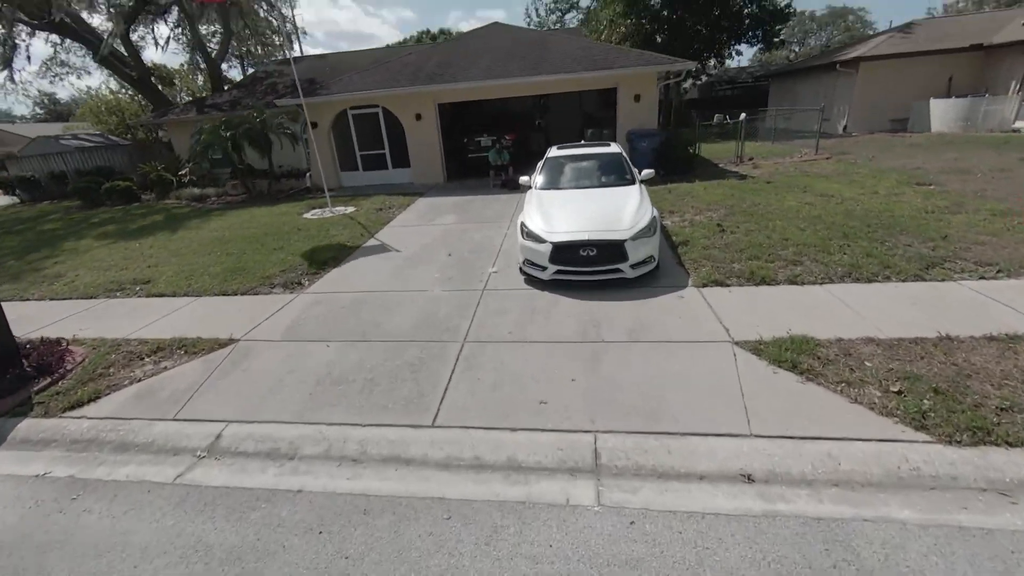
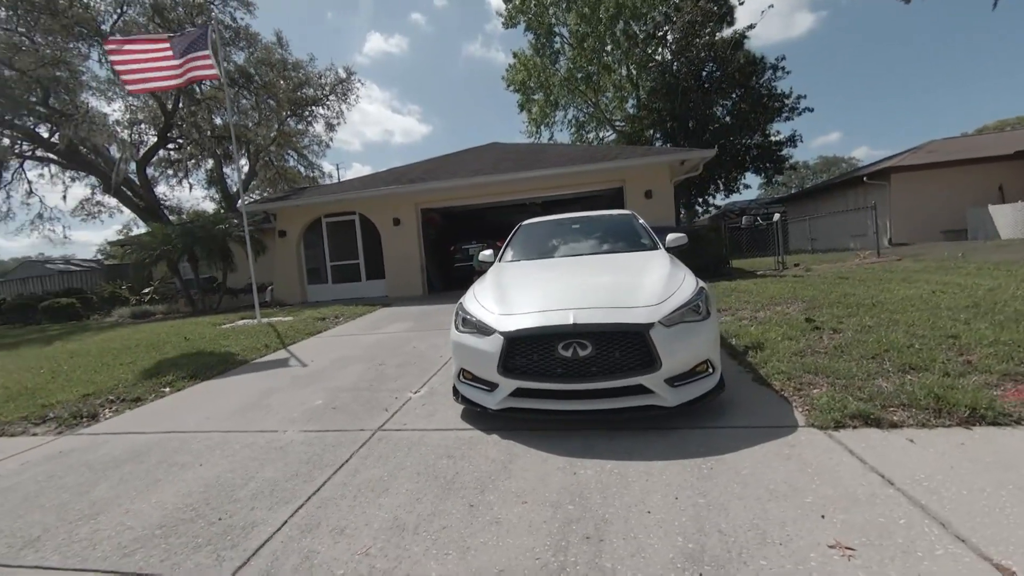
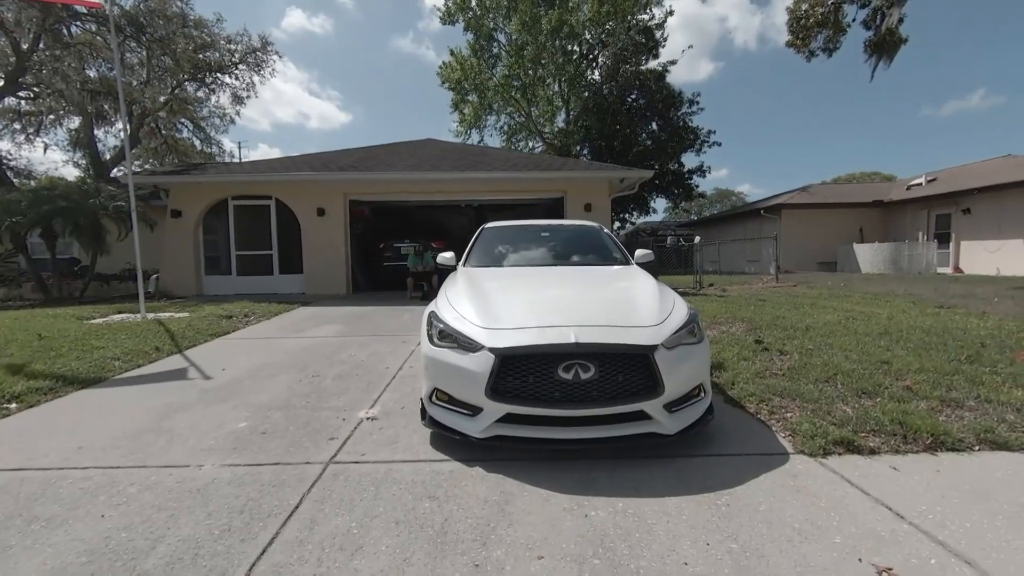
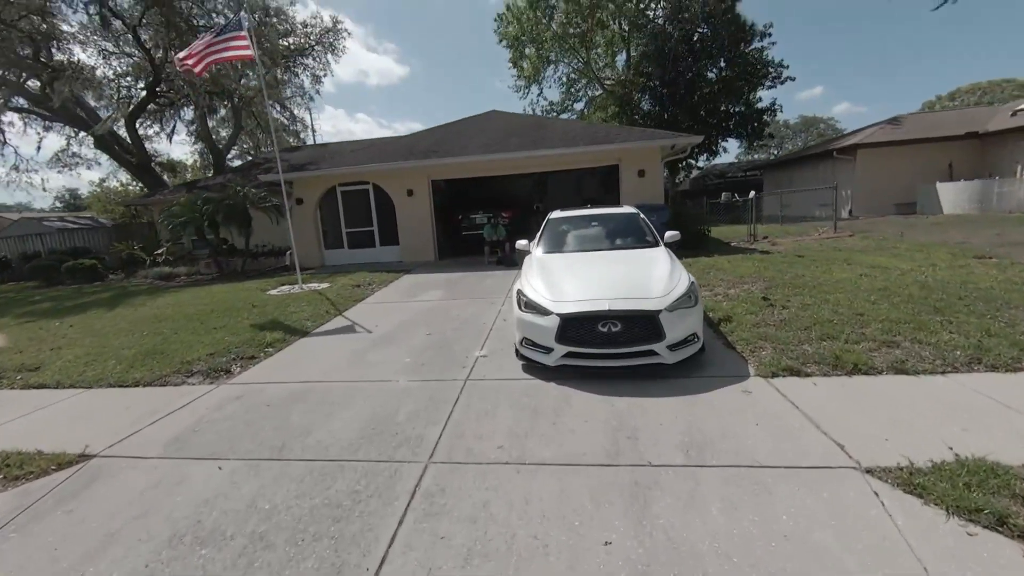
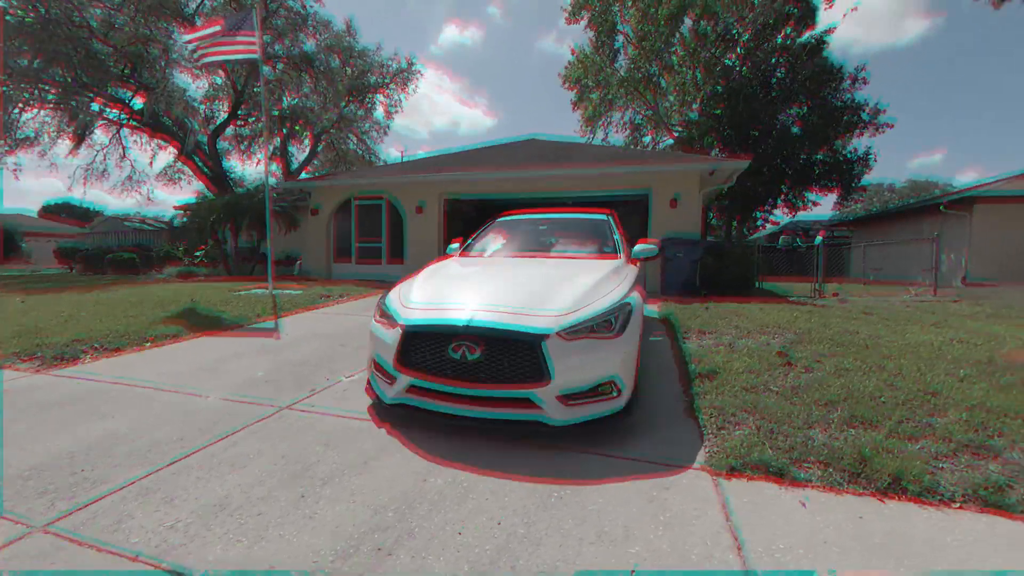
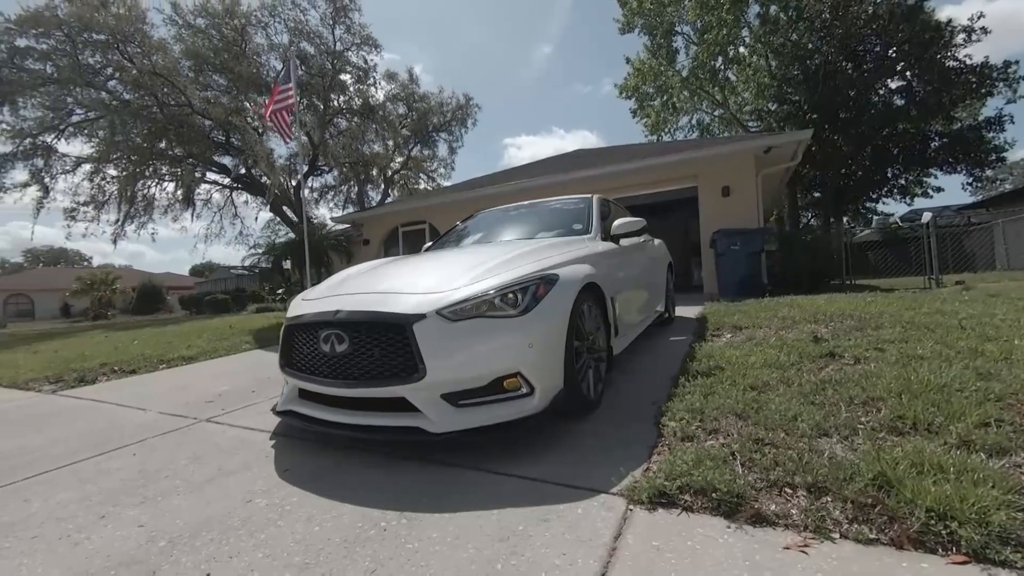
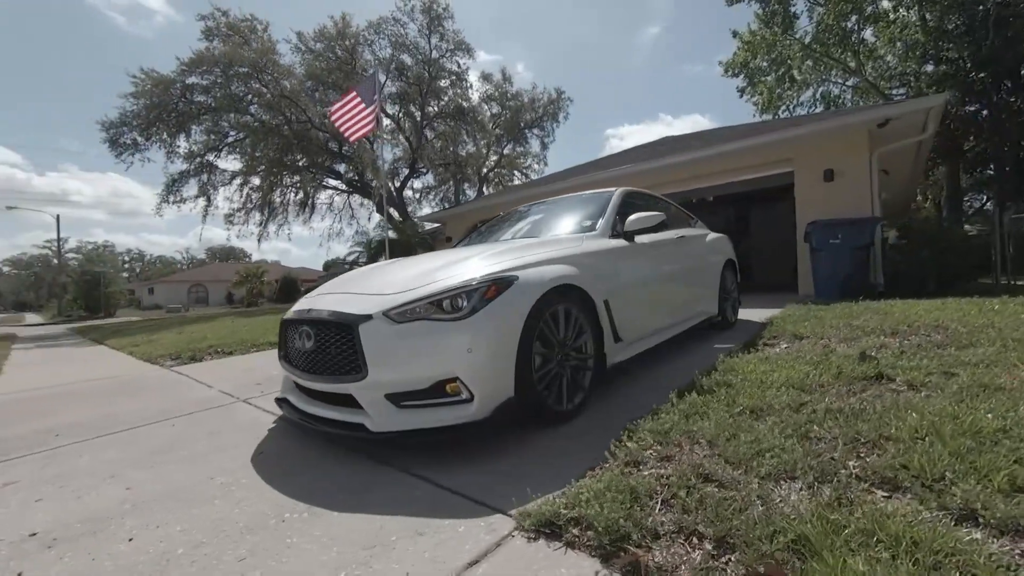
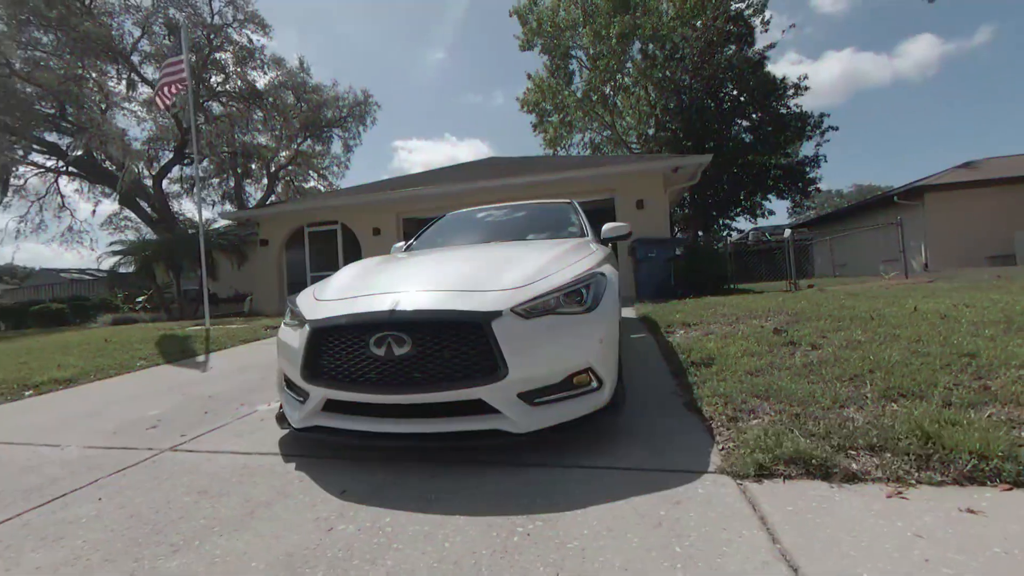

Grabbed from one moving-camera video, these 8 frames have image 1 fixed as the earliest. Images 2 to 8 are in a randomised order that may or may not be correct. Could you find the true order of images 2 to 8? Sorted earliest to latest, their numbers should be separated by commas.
4, 3, 2, 5, 8, 6, 7
